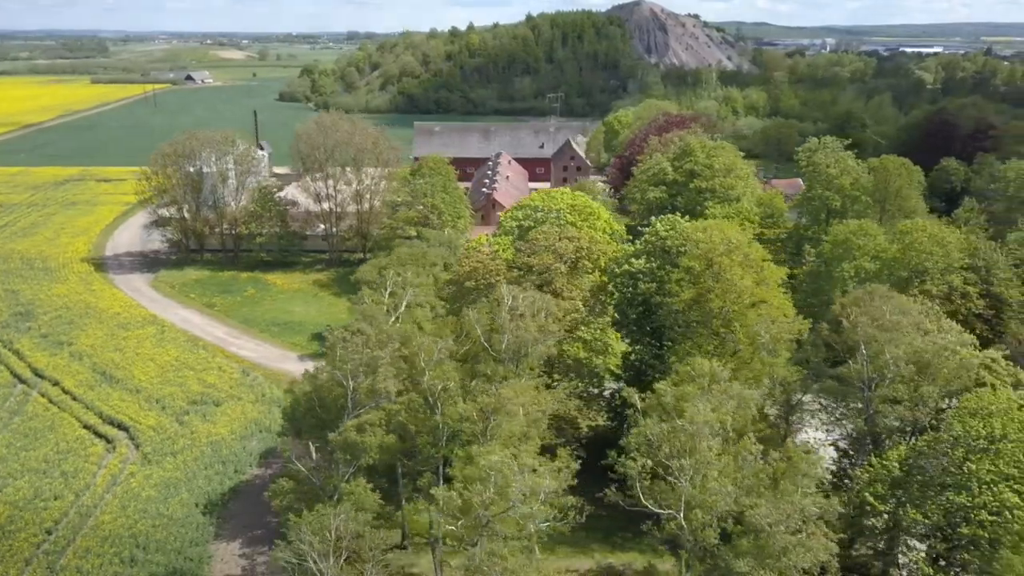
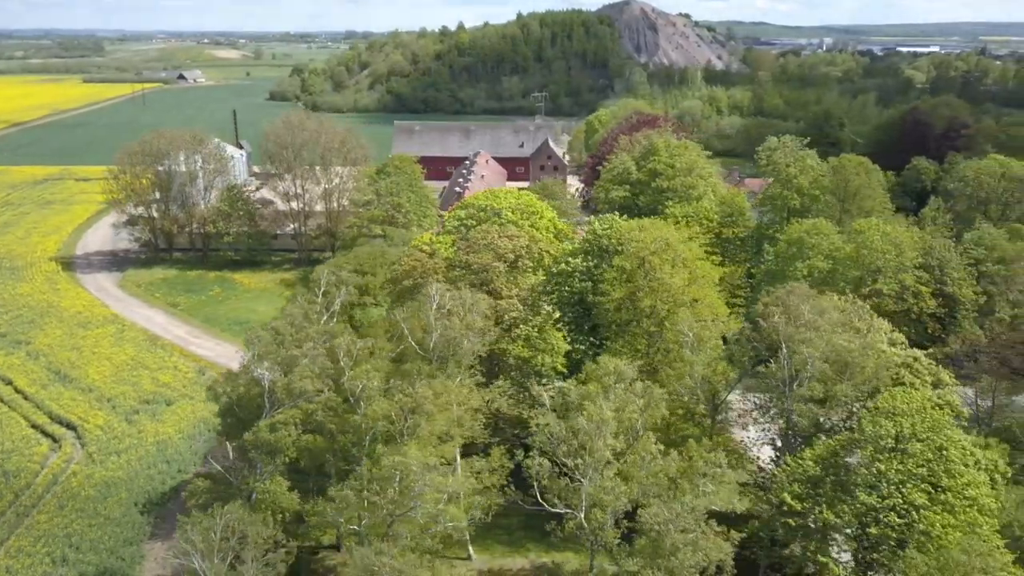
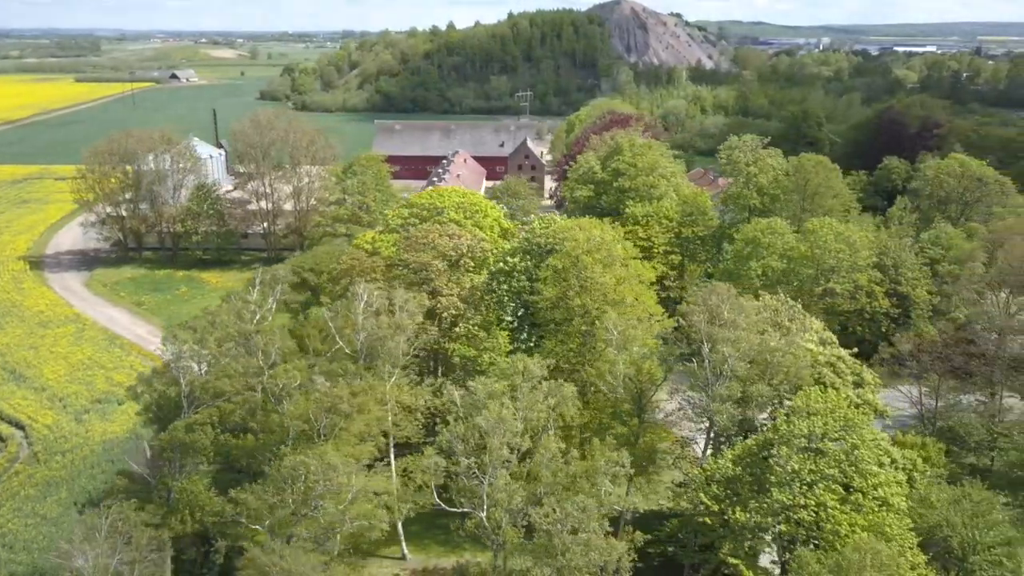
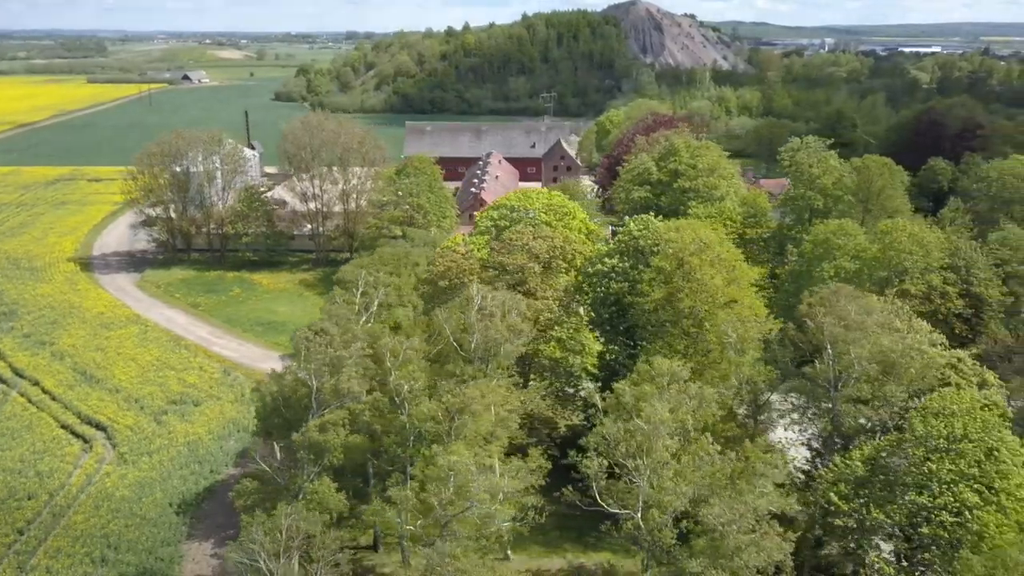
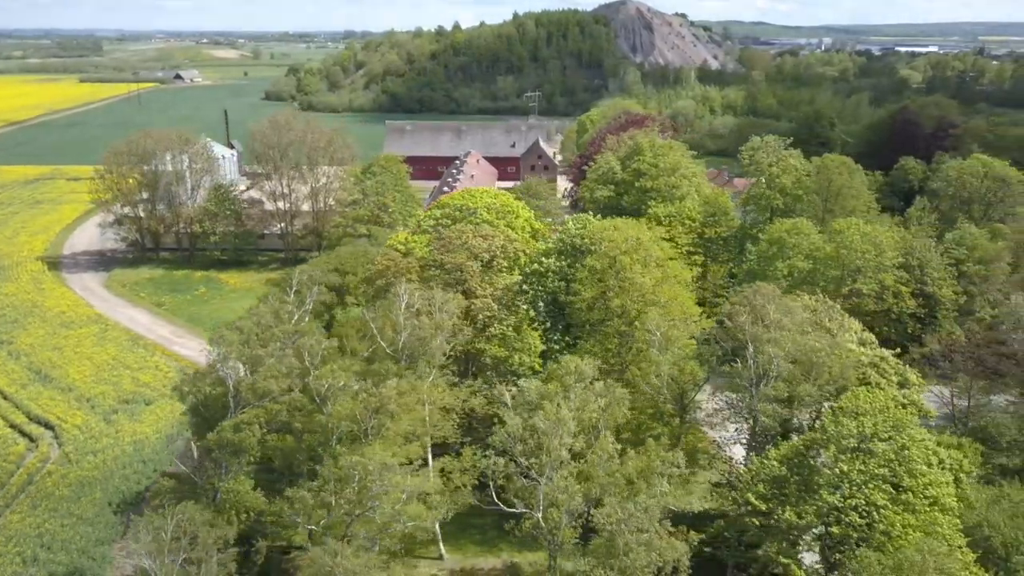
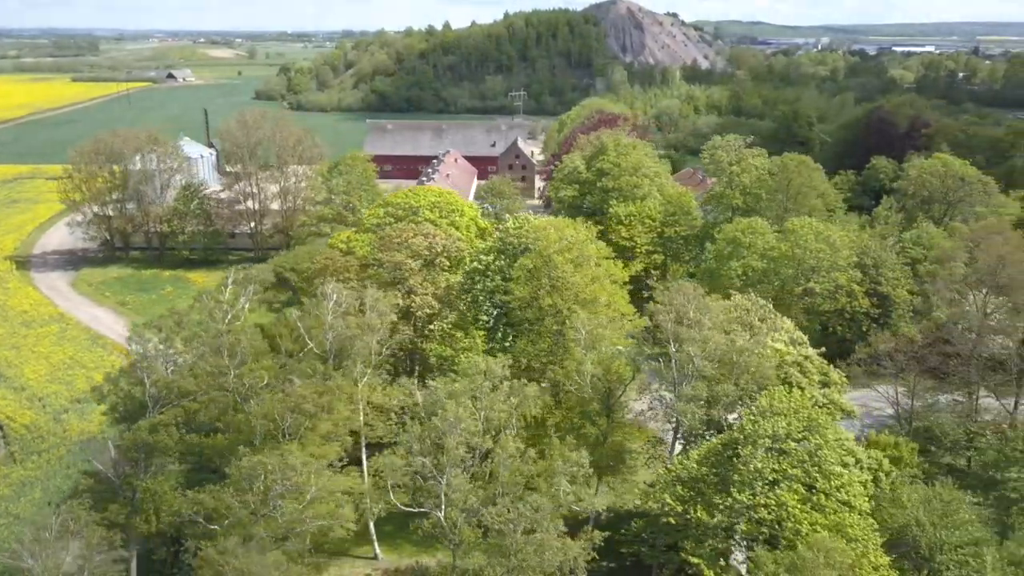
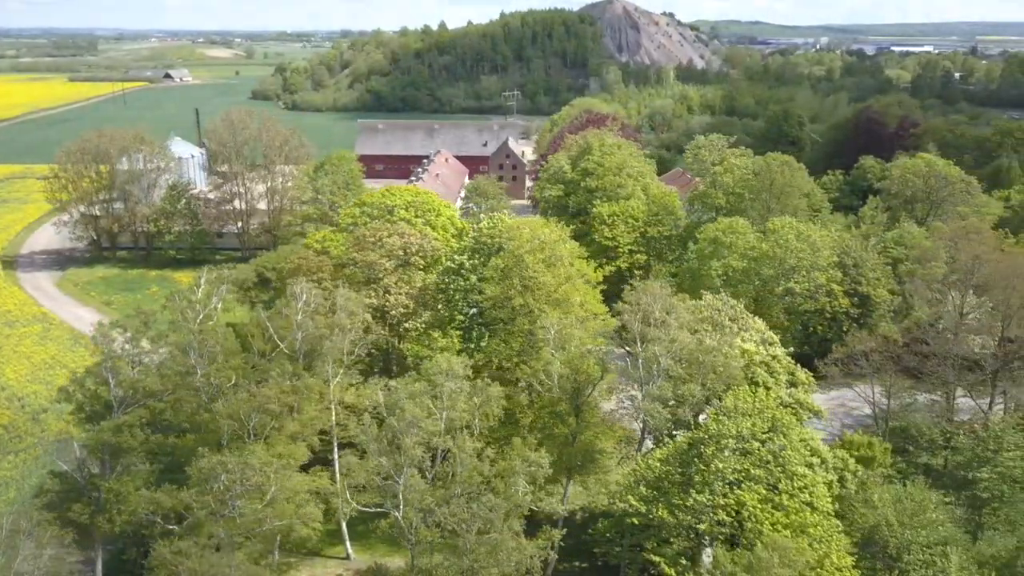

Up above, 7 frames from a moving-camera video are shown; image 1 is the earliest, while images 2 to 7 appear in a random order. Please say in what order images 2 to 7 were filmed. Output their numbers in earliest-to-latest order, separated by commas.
4, 2, 5, 3, 6, 7
